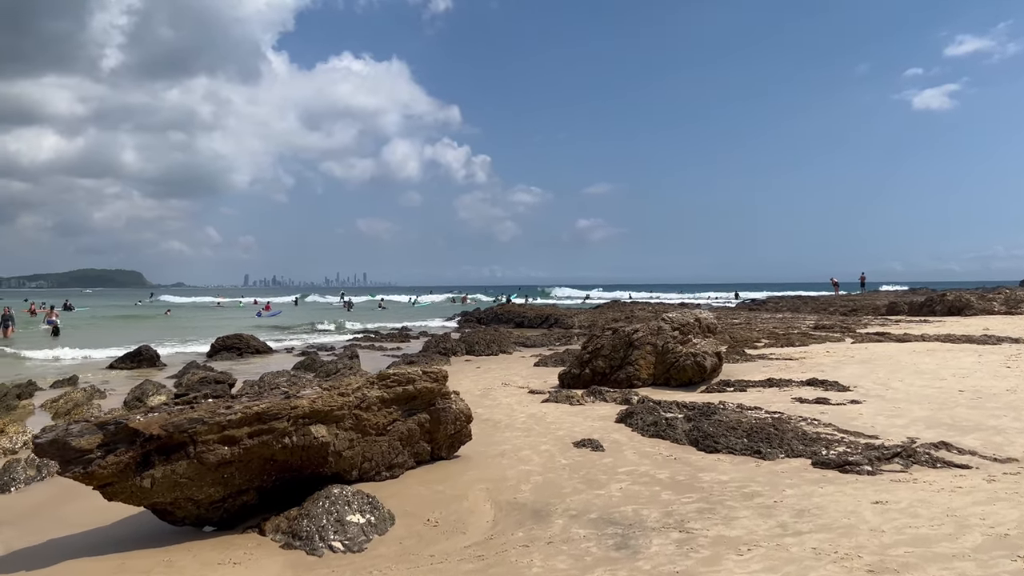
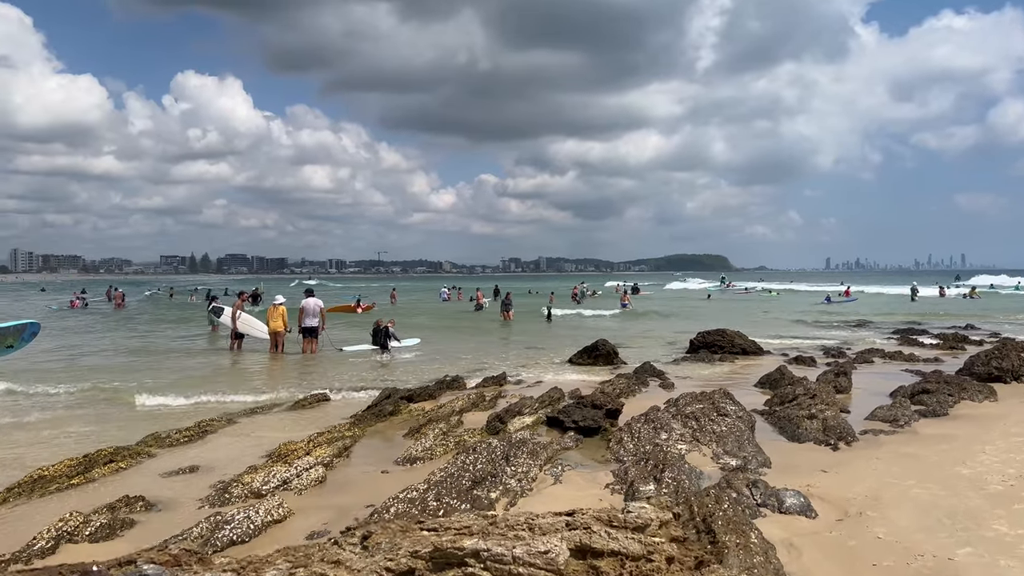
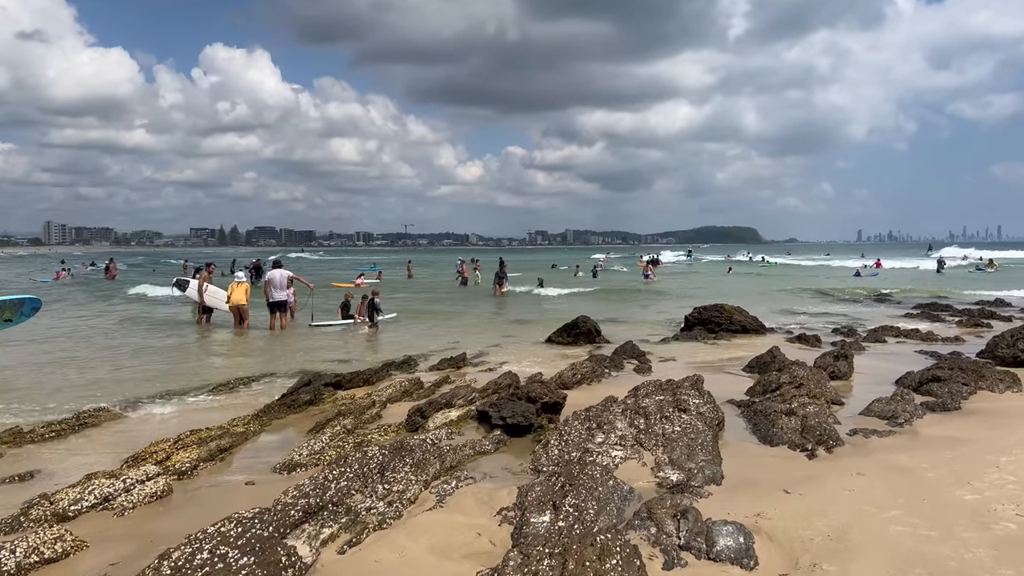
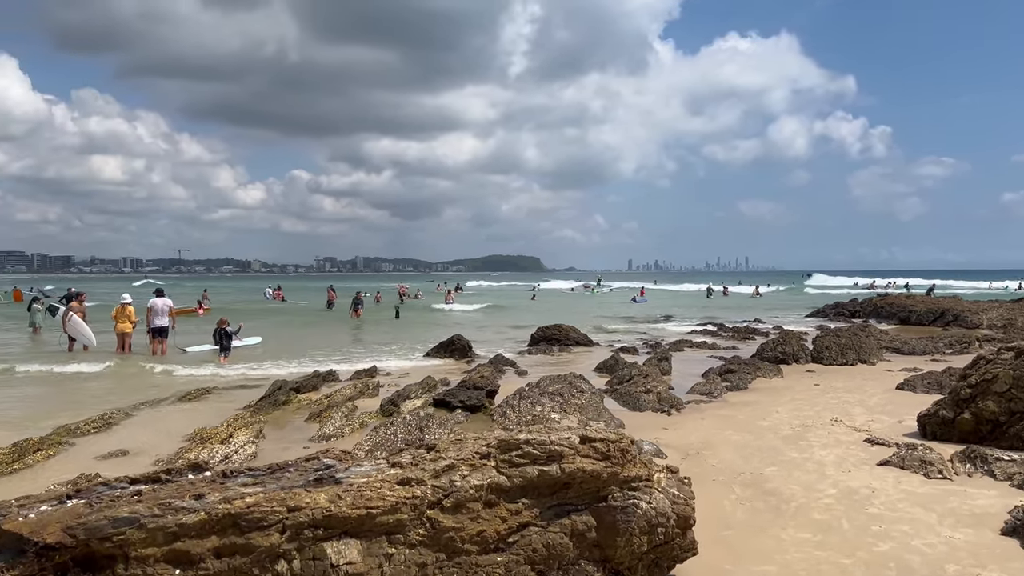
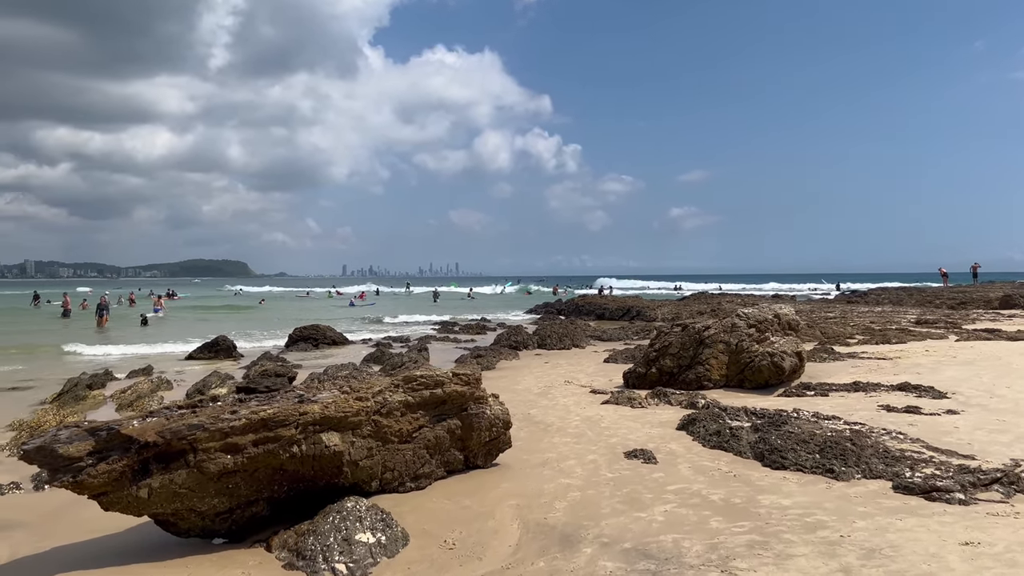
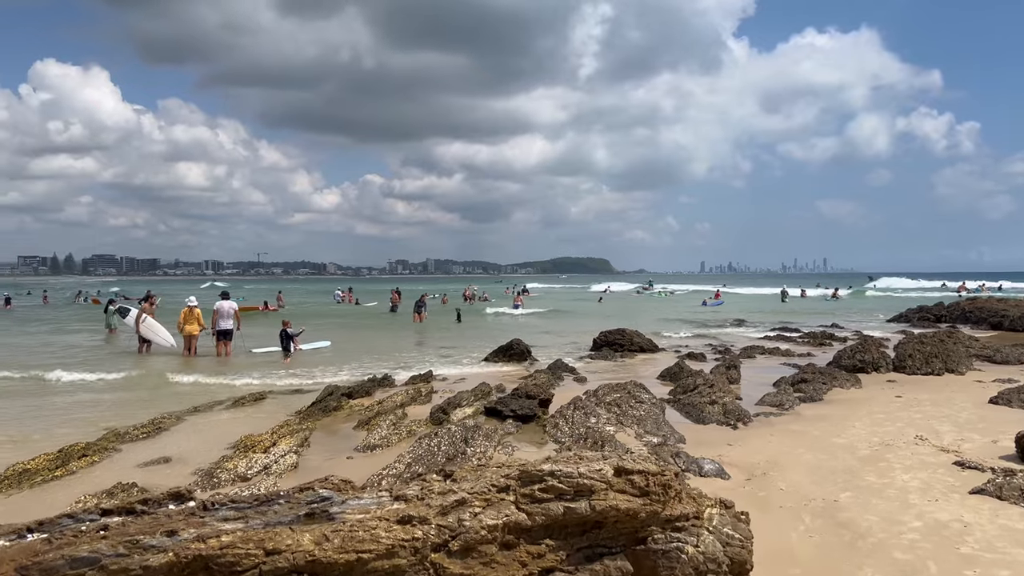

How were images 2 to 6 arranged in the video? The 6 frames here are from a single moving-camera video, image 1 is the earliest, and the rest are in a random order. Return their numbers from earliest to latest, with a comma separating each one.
5, 4, 6, 2, 3
